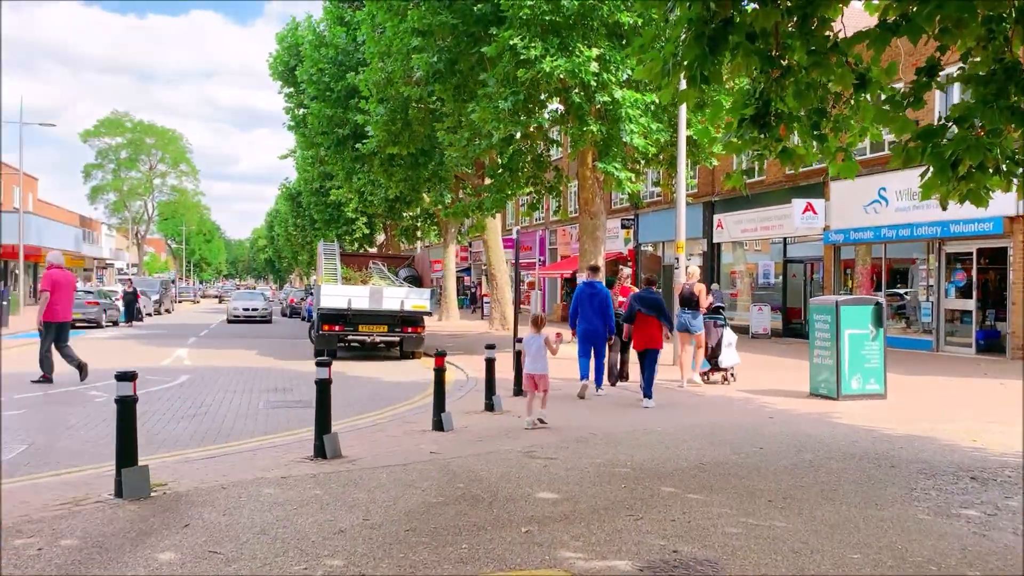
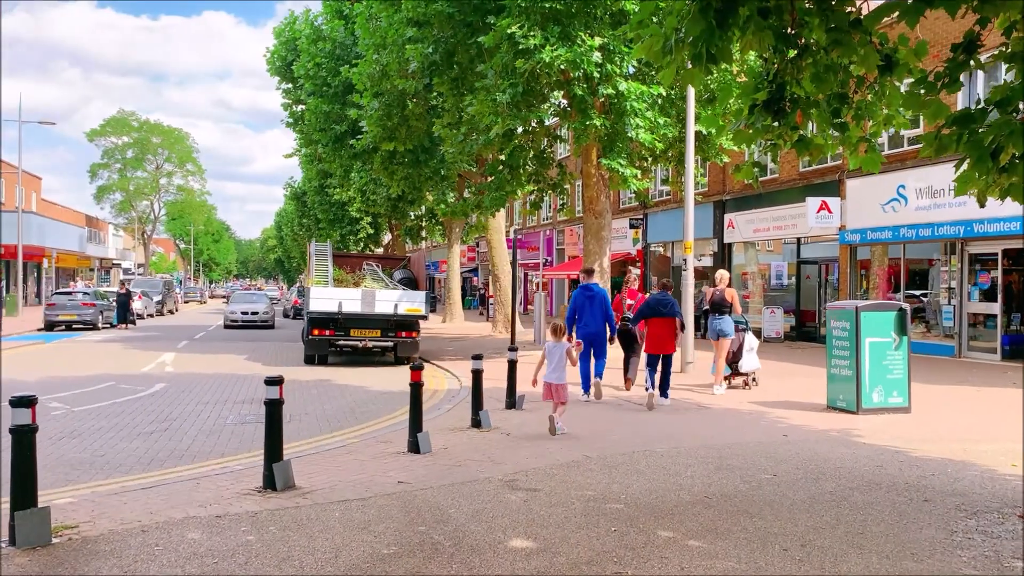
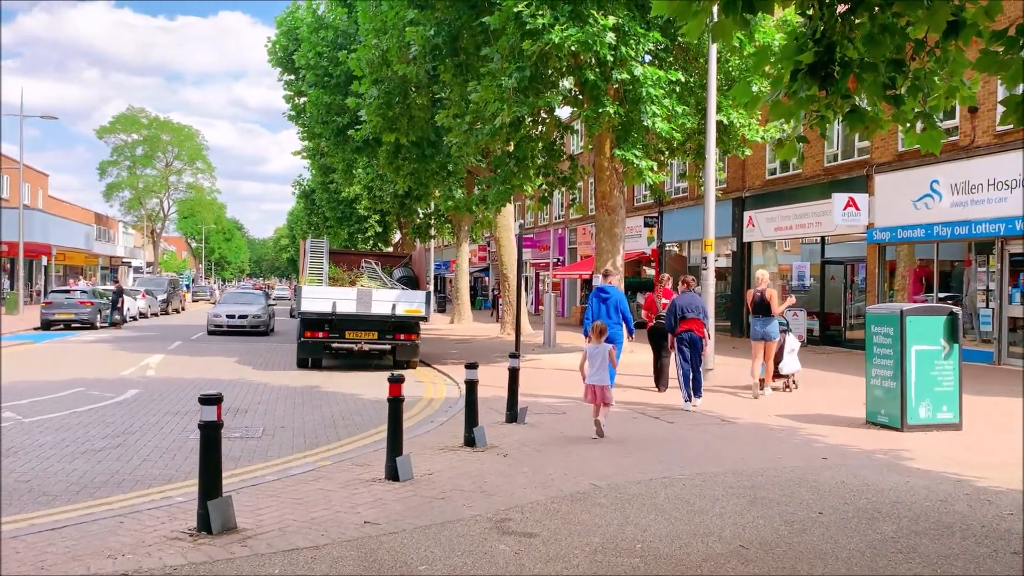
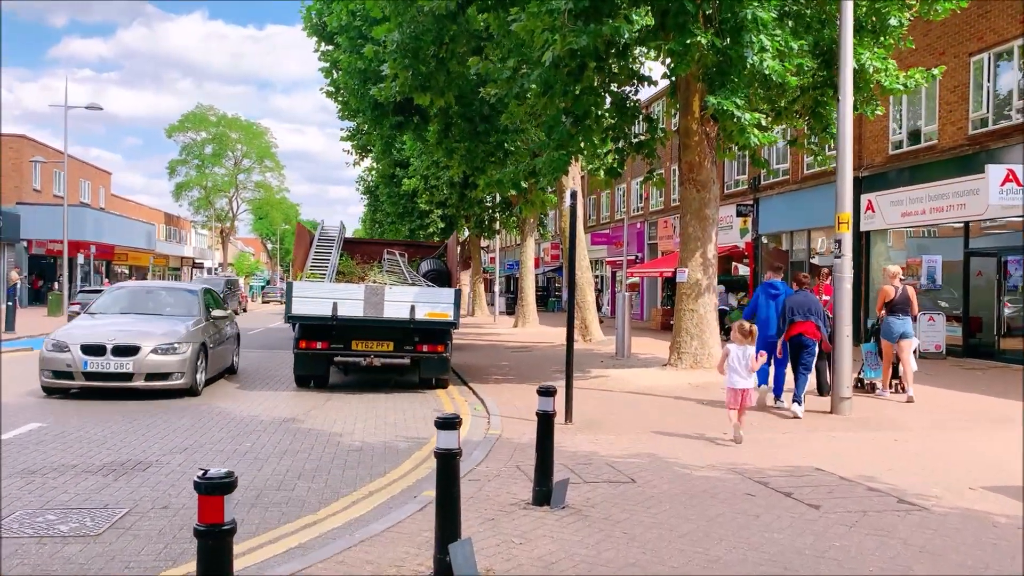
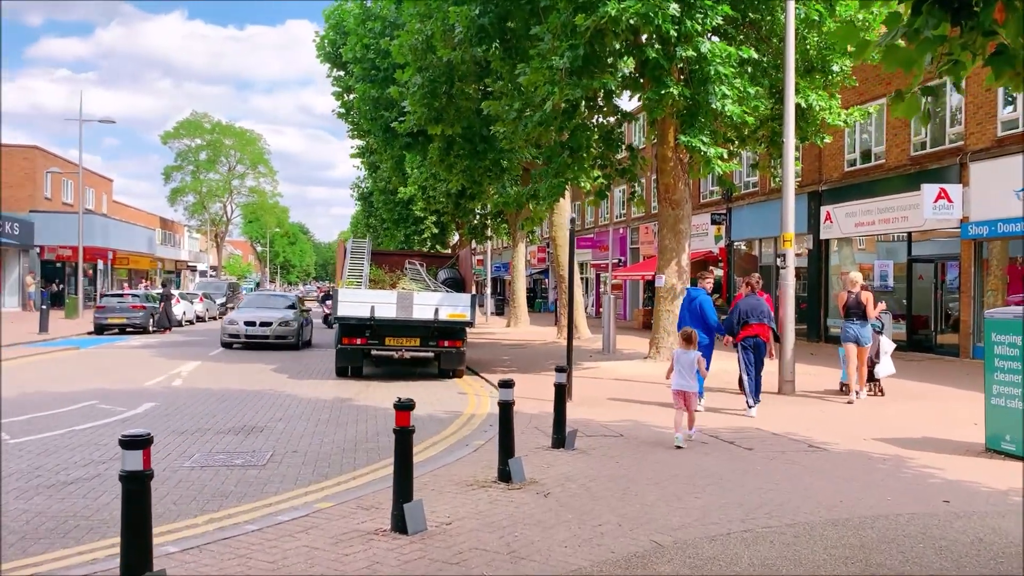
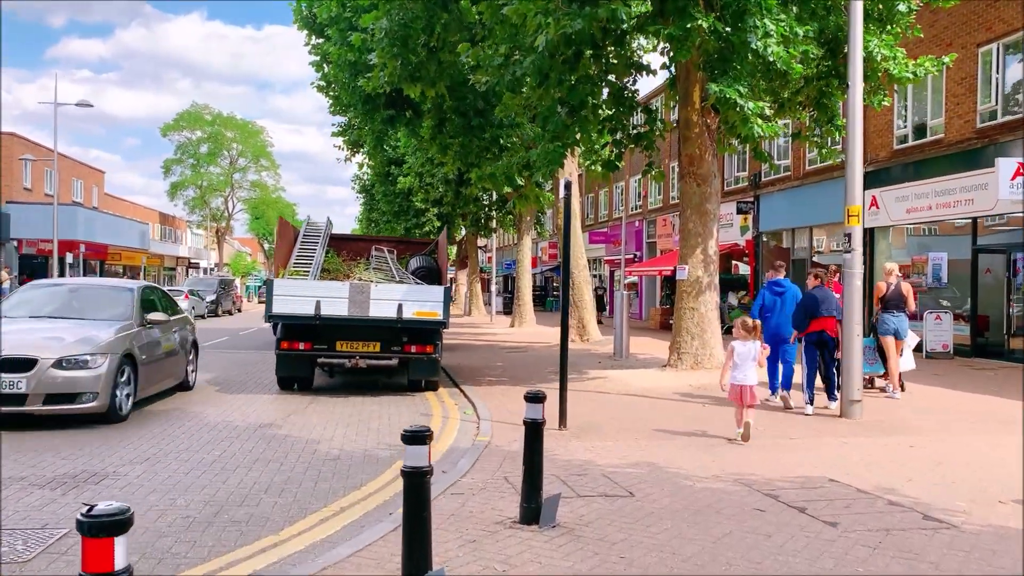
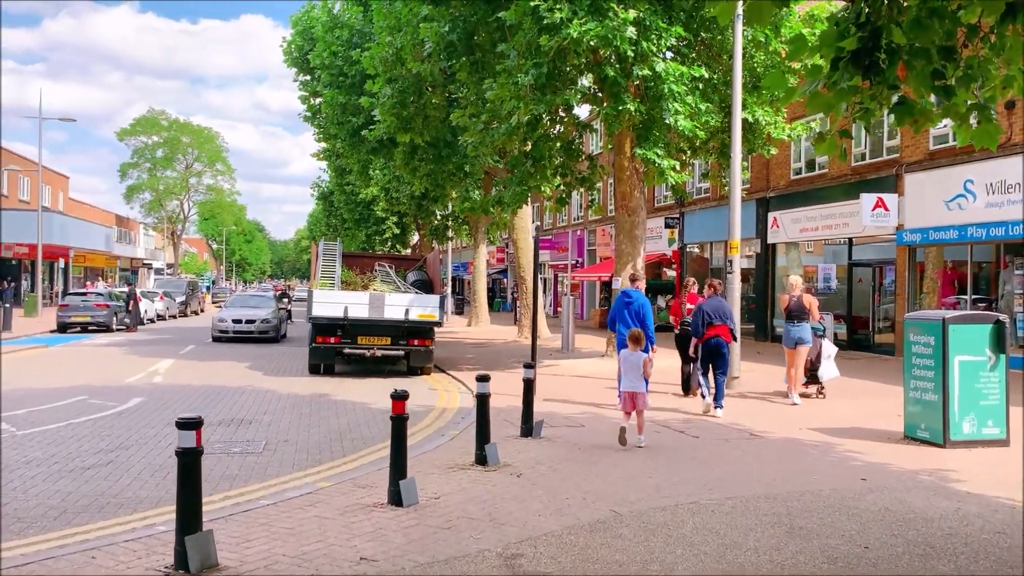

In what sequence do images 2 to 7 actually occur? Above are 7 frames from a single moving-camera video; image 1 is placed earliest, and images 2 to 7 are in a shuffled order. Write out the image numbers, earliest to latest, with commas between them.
2, 3, 7, 5, 4, 6
